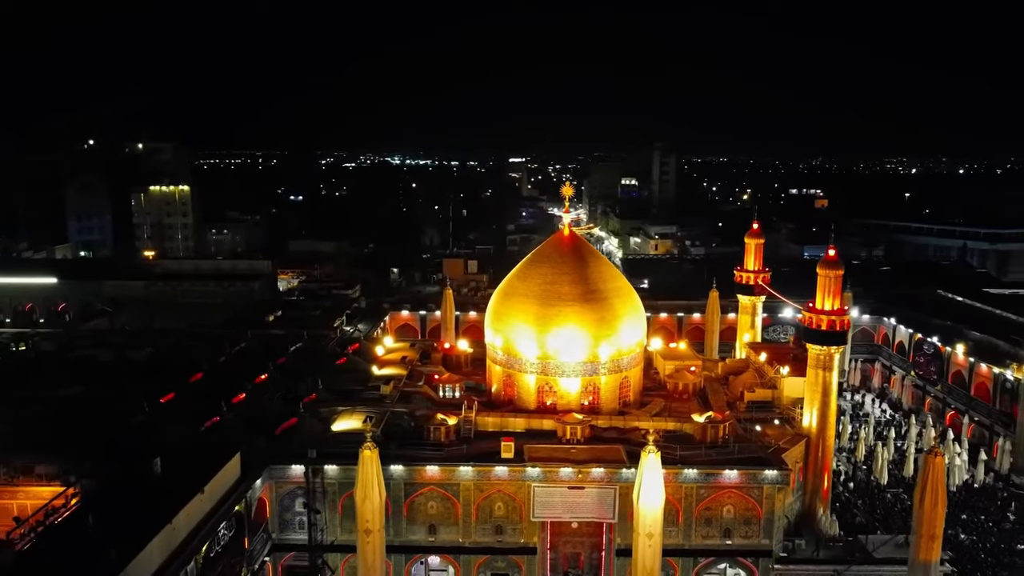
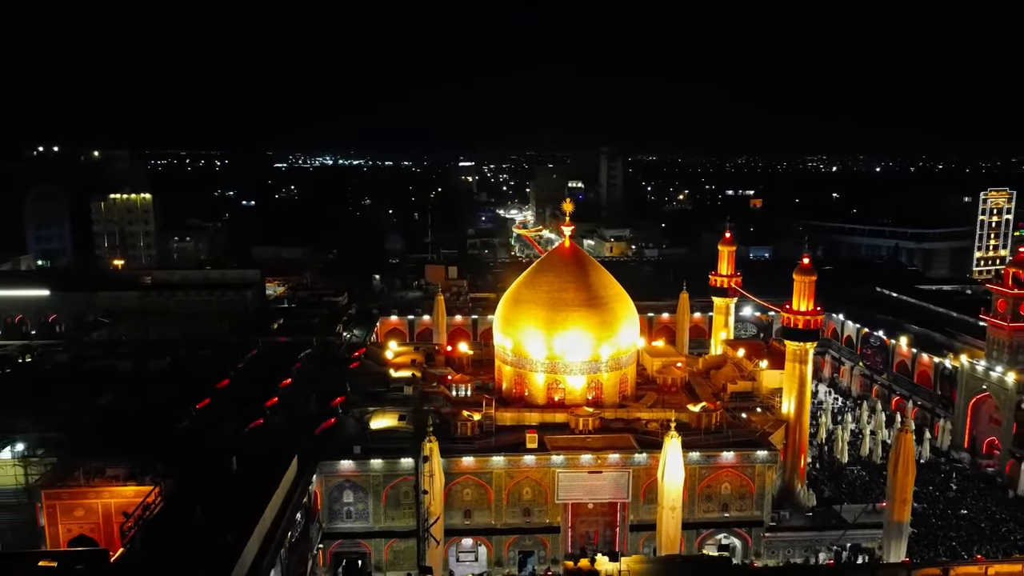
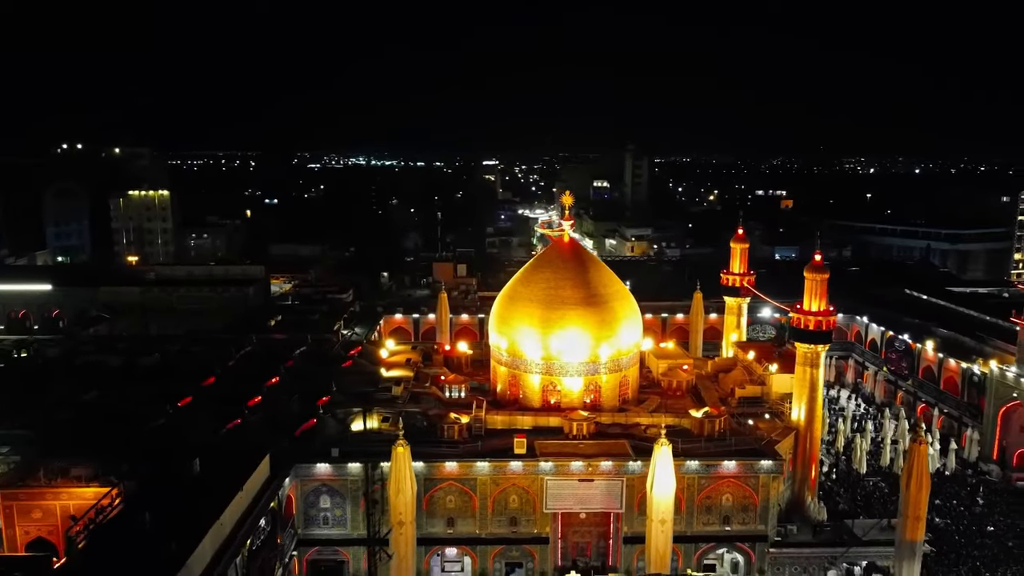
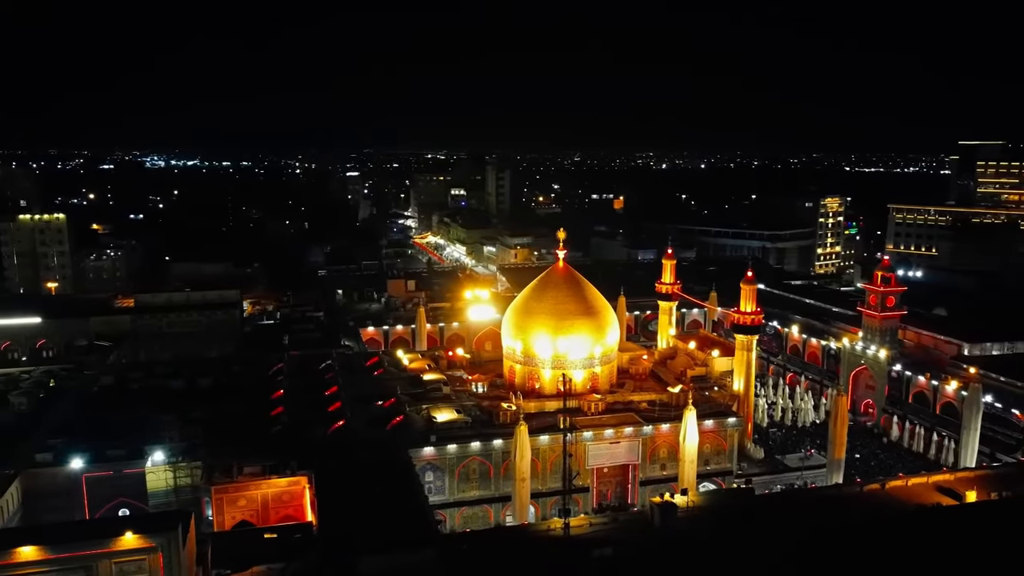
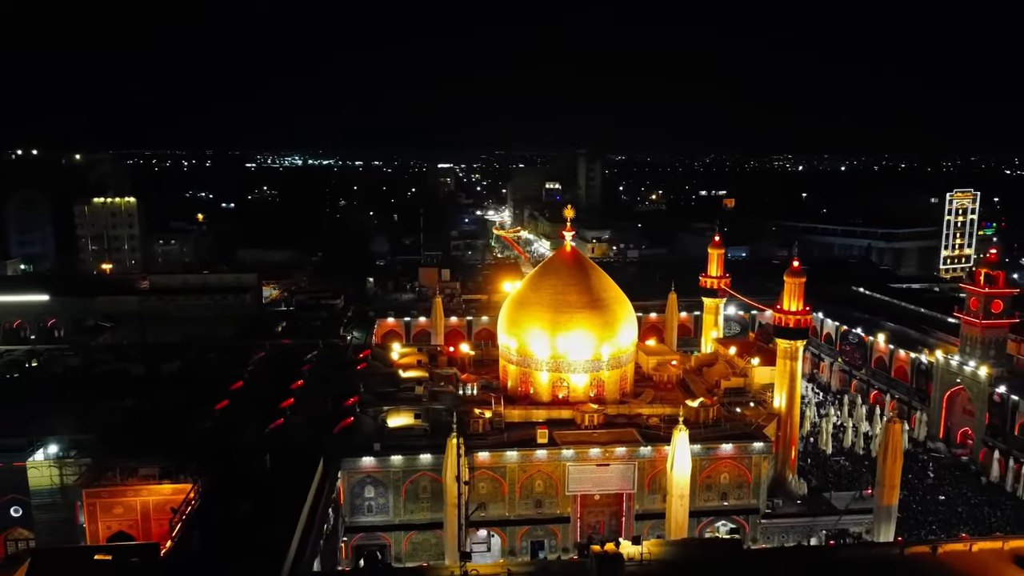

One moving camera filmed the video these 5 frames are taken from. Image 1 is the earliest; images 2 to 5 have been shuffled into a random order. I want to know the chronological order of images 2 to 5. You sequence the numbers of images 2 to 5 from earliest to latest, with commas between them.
3, 2, 5, 4
